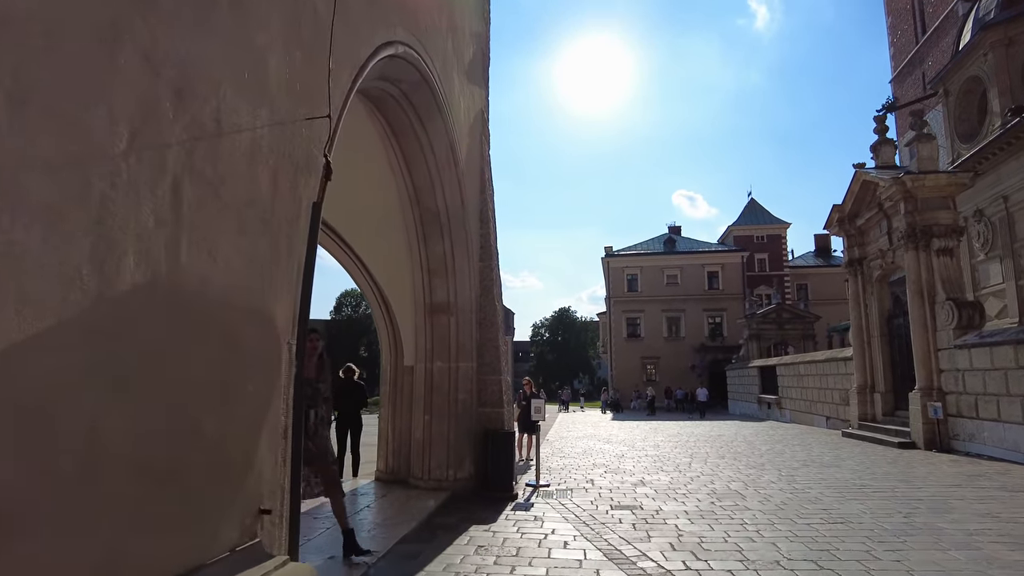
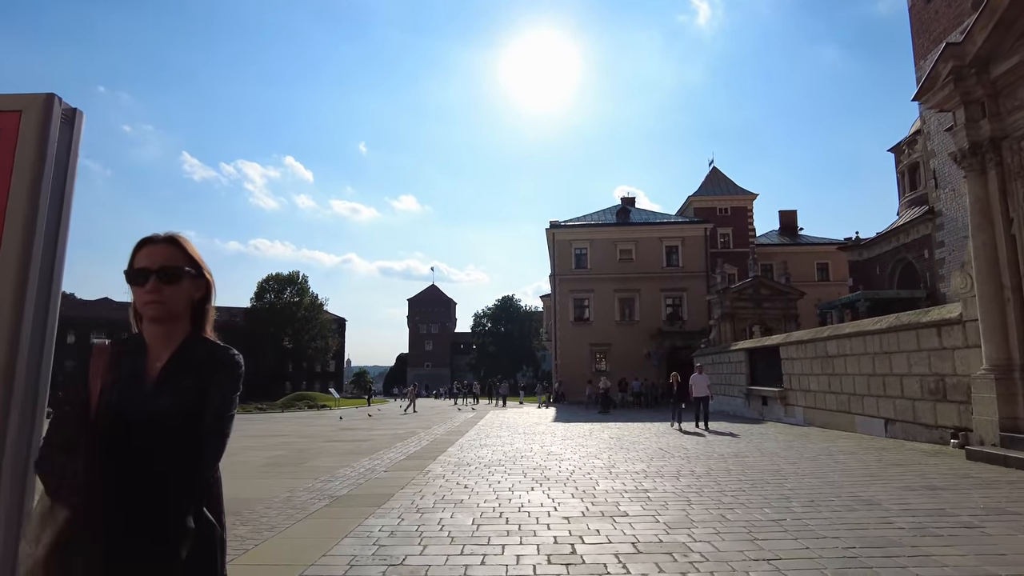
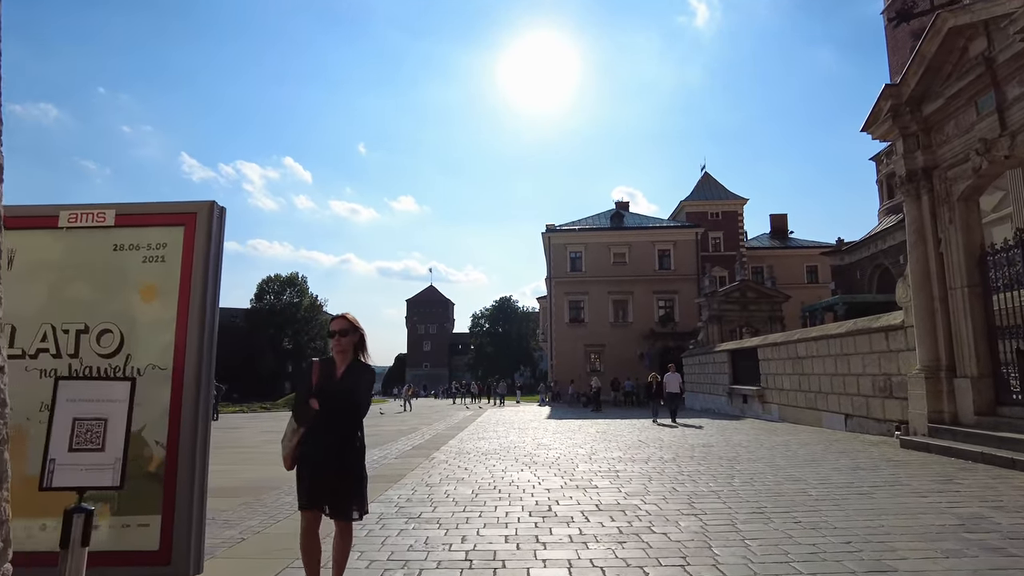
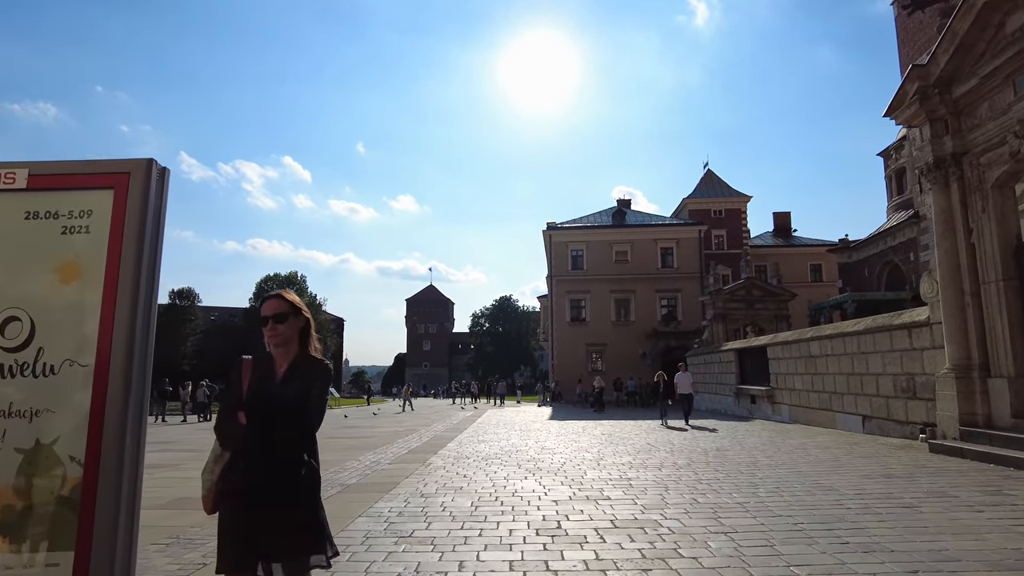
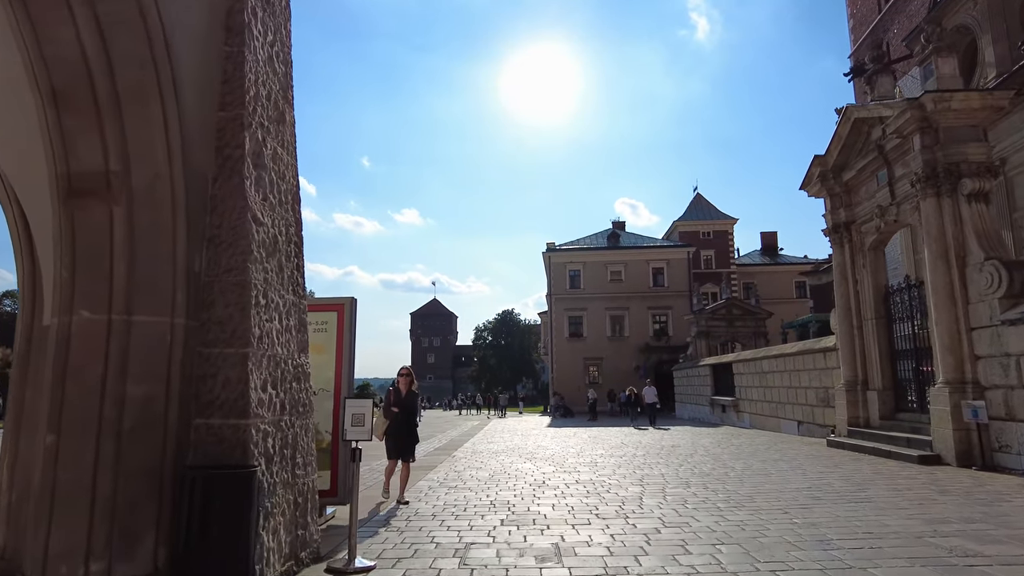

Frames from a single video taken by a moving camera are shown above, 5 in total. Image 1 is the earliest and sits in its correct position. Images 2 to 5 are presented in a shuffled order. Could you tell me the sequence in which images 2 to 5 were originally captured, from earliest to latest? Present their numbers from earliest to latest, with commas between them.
5, 3, 4, 2
